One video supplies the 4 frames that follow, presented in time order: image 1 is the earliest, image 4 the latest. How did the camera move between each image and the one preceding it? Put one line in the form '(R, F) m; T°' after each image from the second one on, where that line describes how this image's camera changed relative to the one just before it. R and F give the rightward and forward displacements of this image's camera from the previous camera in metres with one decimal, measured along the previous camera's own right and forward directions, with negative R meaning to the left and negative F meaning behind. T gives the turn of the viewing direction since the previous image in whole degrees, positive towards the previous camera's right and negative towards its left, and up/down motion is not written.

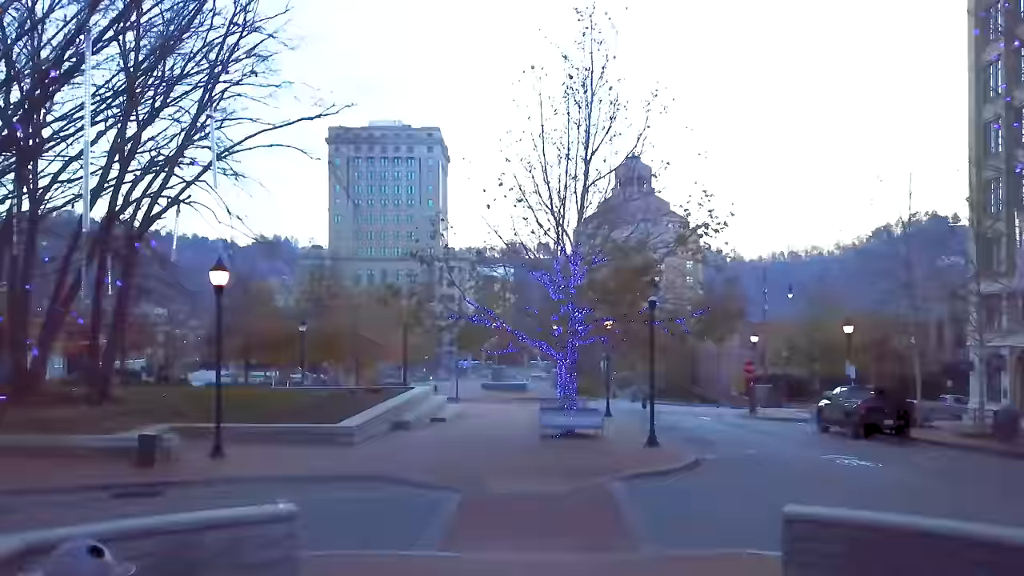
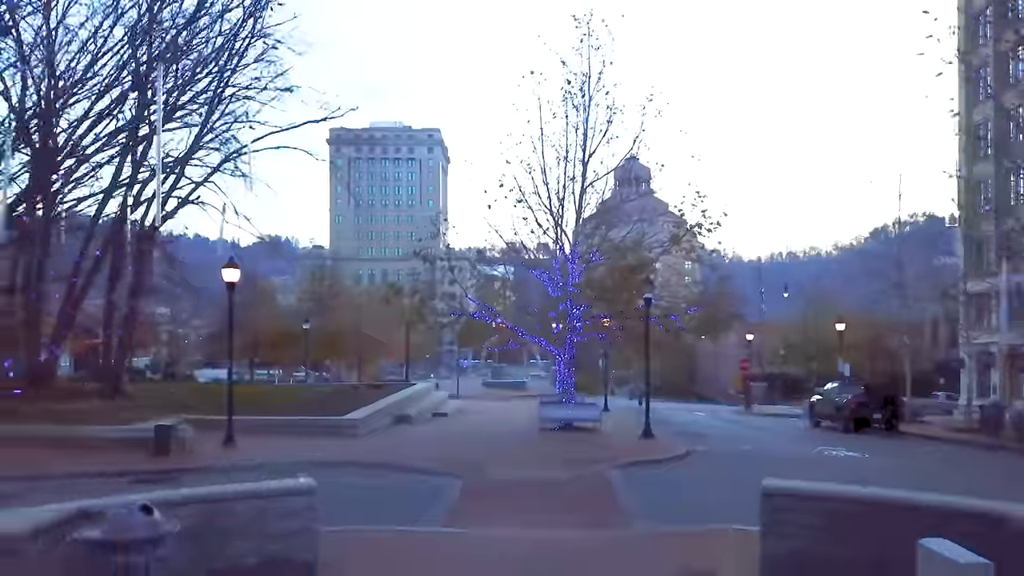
(-0.1, -1.6) m; 0°
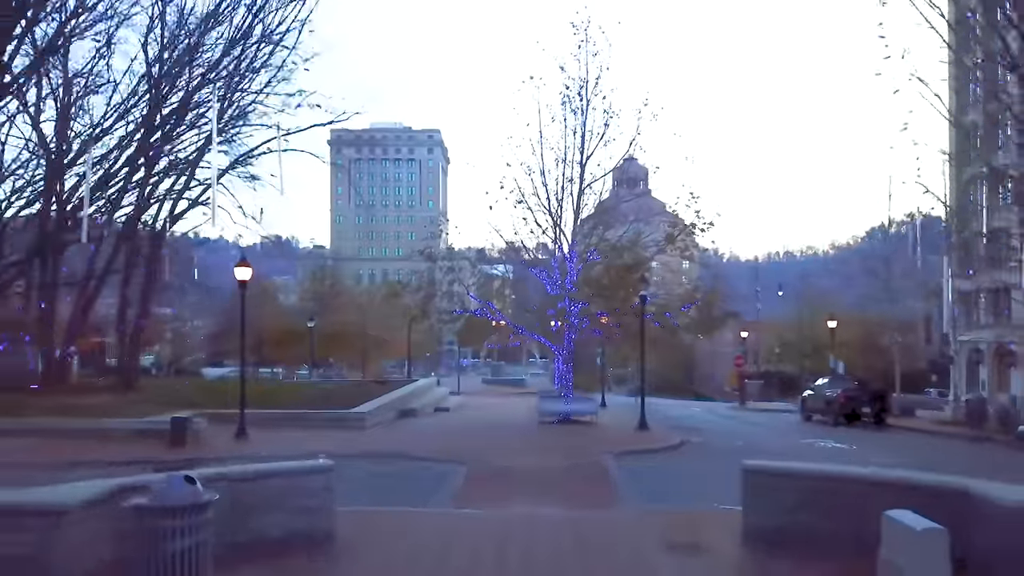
(-0.2, -1.7) m; 0°
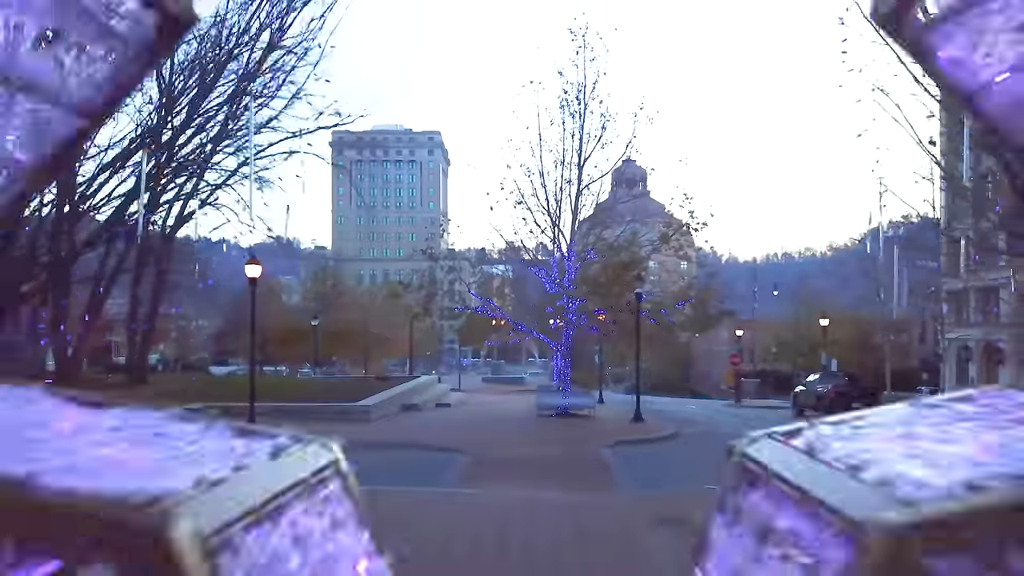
(-0.1, -1.6) m; 0°
